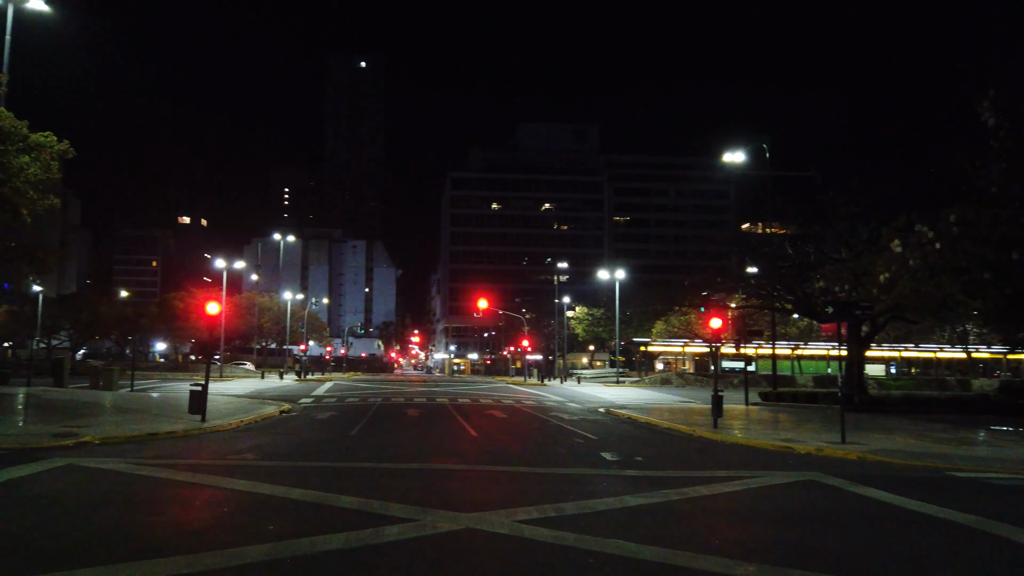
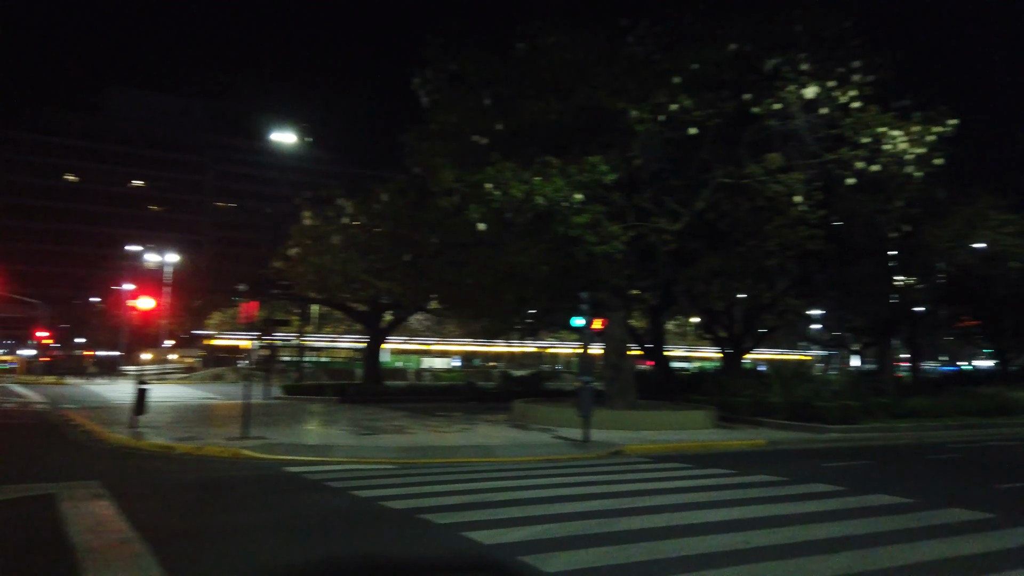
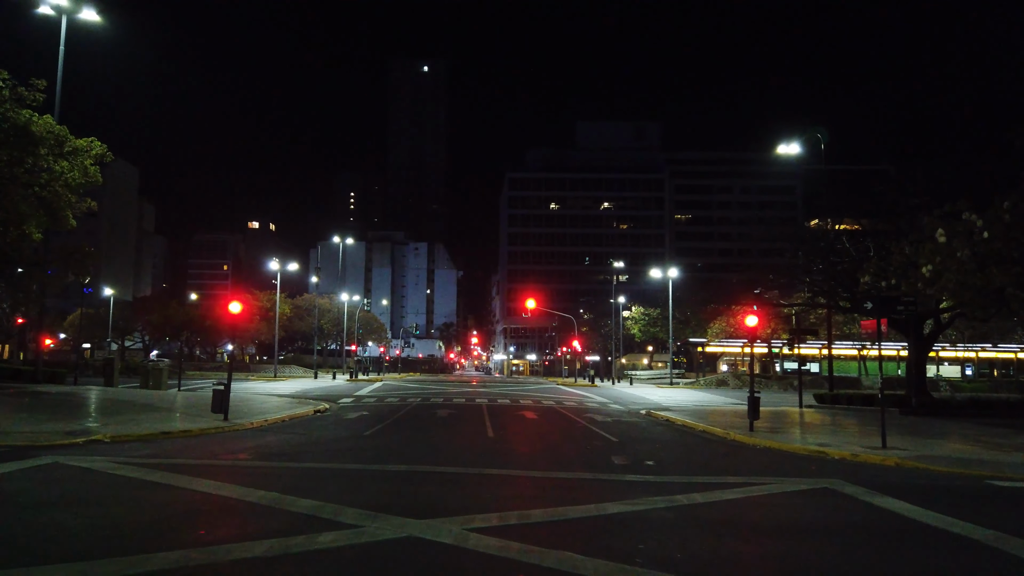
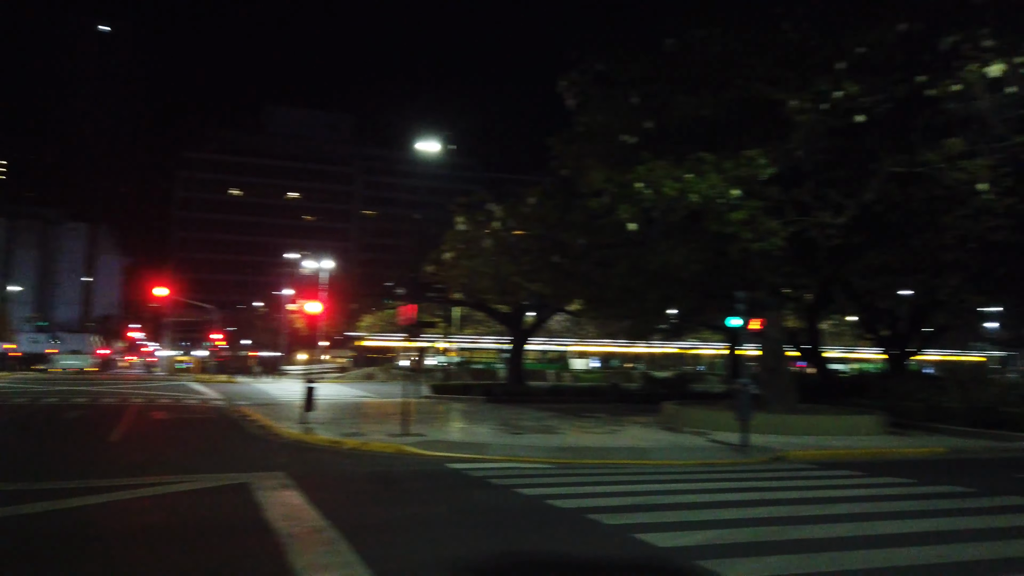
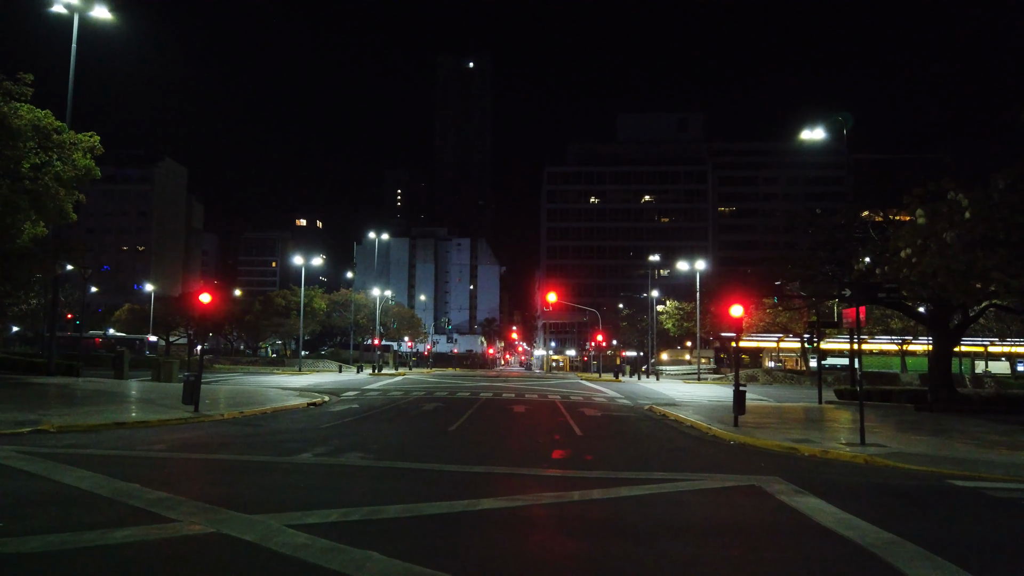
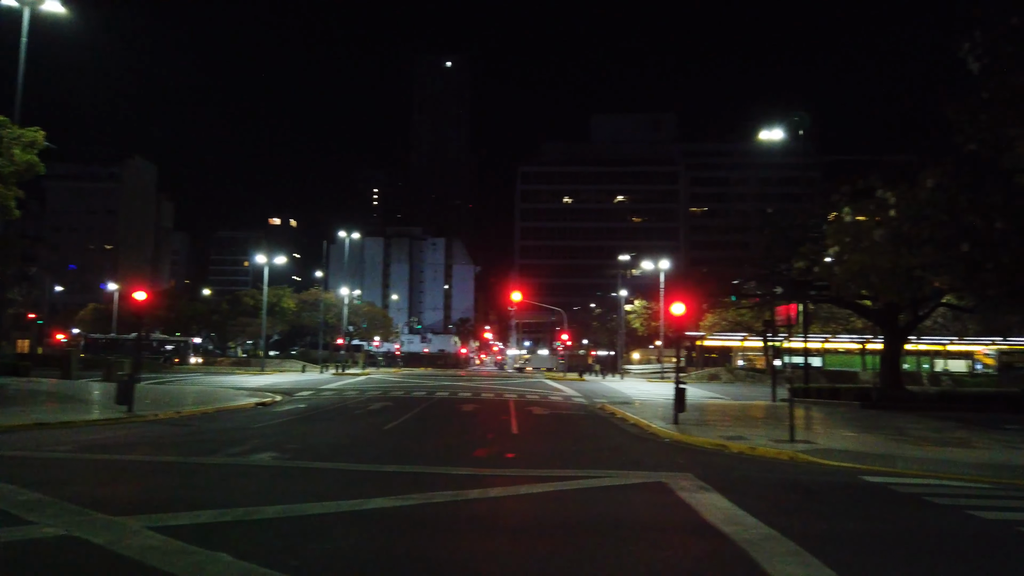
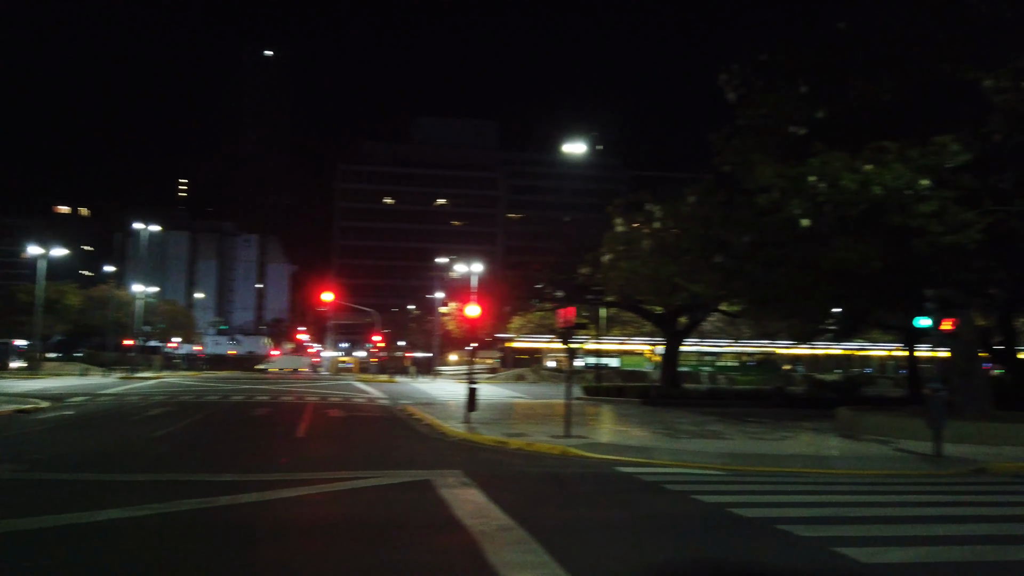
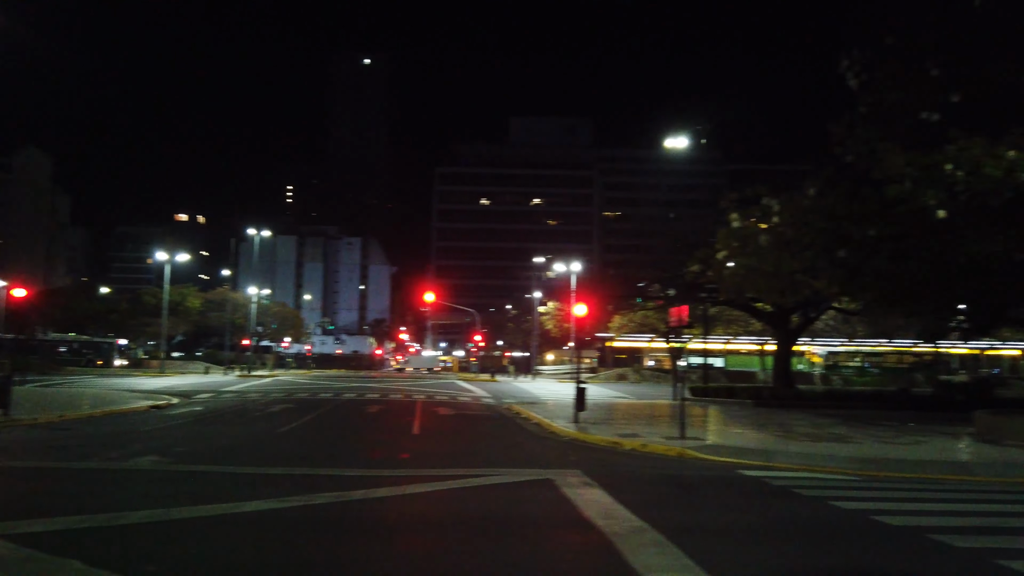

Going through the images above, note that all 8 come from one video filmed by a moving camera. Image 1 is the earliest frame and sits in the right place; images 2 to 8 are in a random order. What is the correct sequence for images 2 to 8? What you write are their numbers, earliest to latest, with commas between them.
3, 5, 6, 8, 7, 4, 2
